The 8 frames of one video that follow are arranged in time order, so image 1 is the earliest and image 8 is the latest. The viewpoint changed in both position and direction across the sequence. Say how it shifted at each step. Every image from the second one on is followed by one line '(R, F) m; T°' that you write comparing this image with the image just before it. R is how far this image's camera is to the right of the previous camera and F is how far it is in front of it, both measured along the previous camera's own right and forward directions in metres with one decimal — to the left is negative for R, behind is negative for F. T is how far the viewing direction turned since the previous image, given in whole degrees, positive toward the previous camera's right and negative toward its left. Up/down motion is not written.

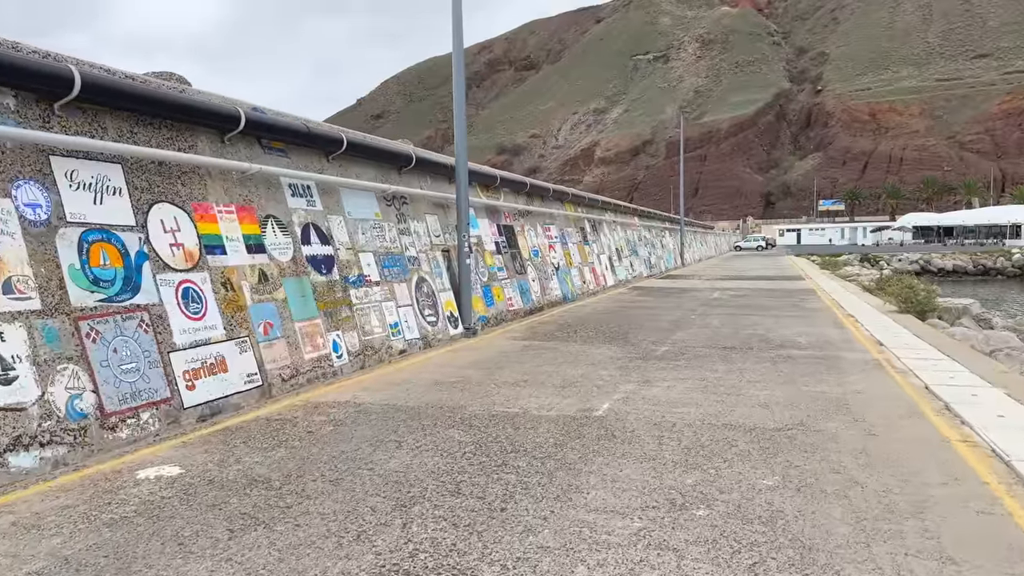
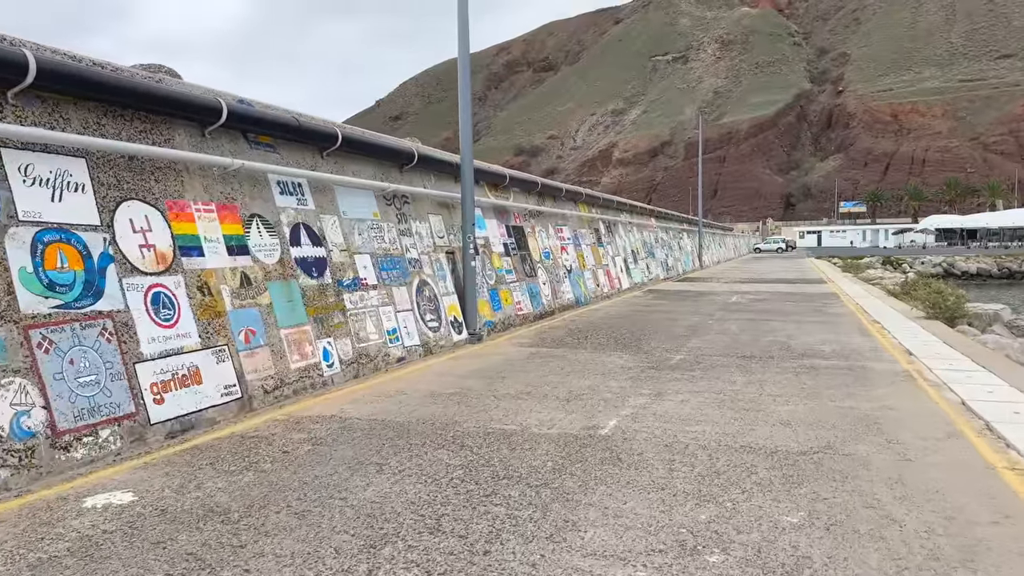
(+0.1, +0.5) m; -1°
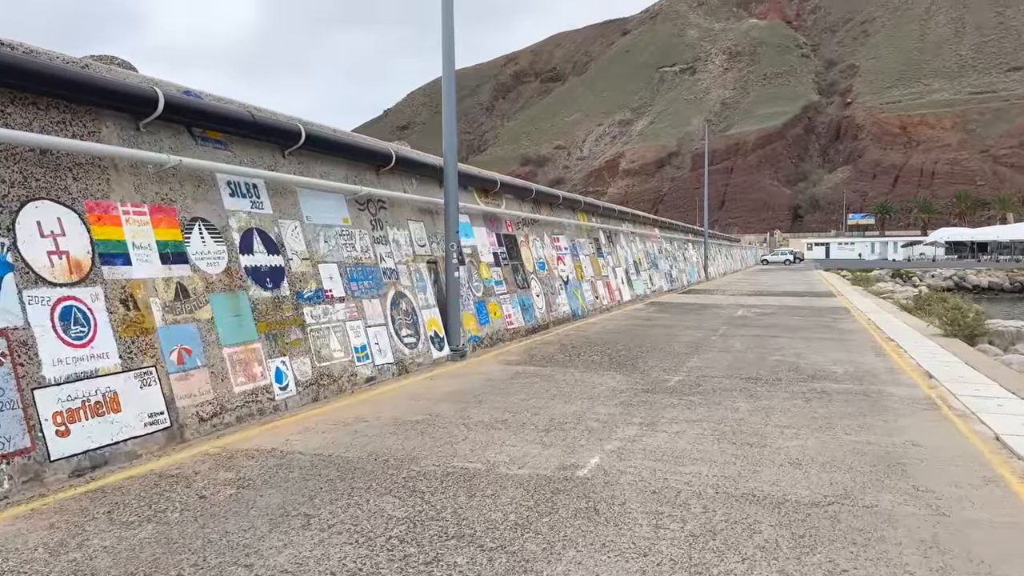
(+0.2, +0.8) m; 0°
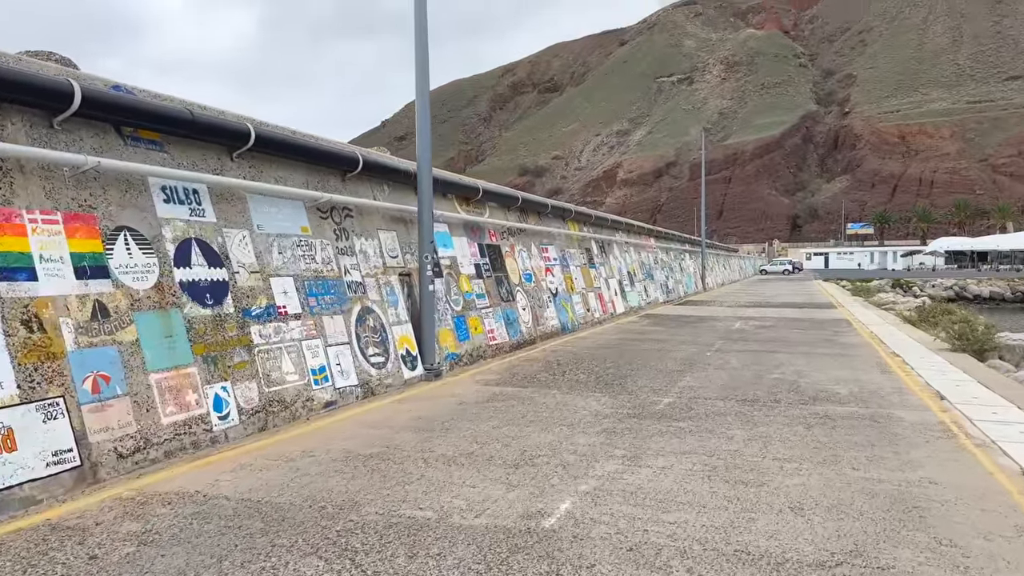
(+0.2, +0.7) m; 0°
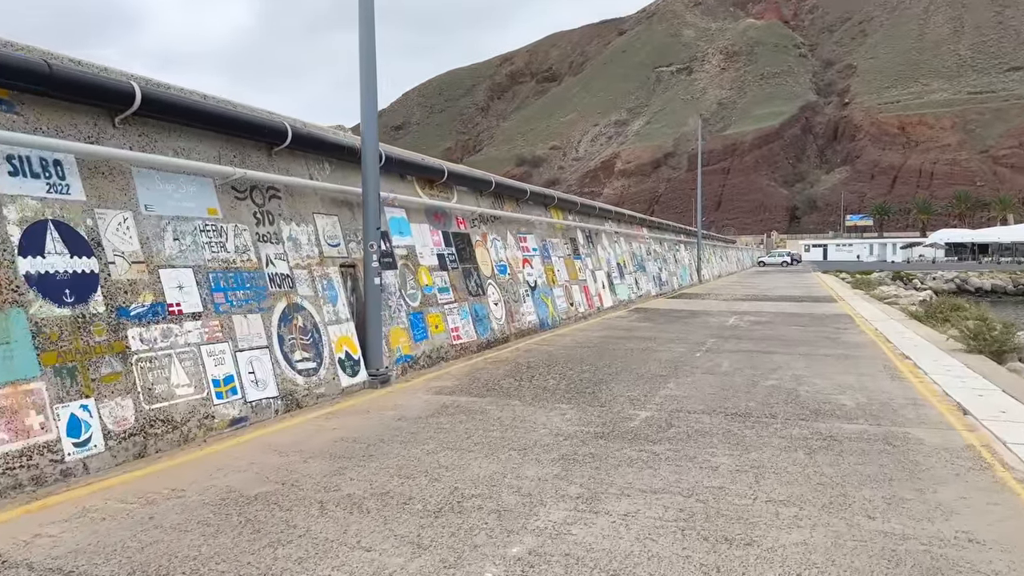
(+0.4, +1.1) m; 0°
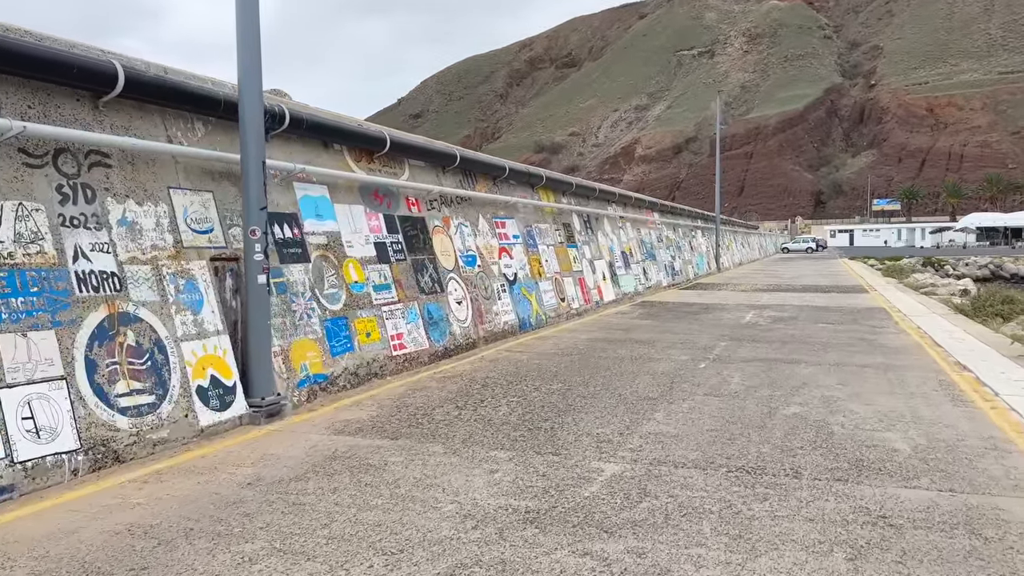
(+0.6, +2.0) m; -2°
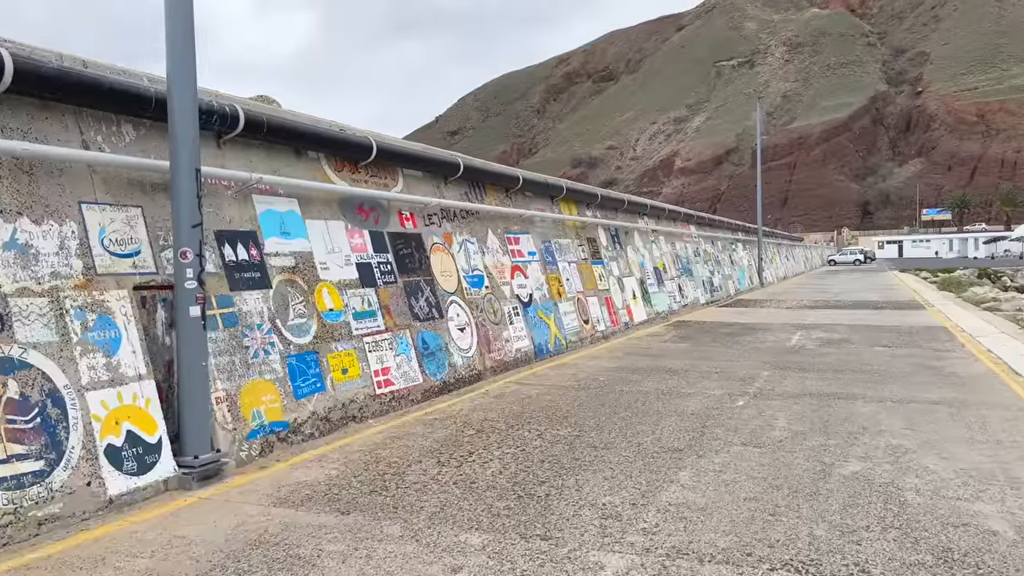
(+0.3, +1.1) m; -3°
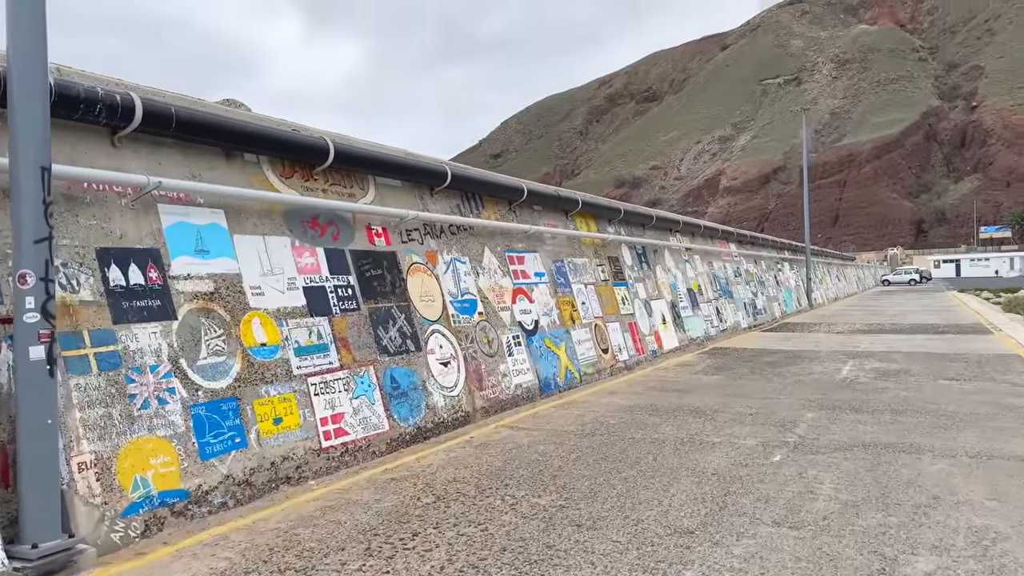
(+0.5, +1.2) m; -3°
